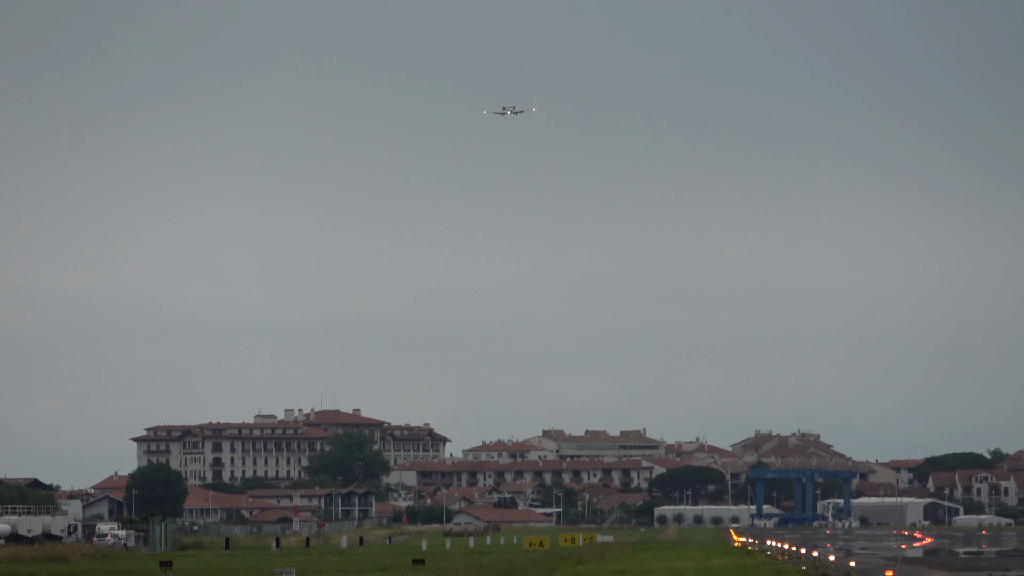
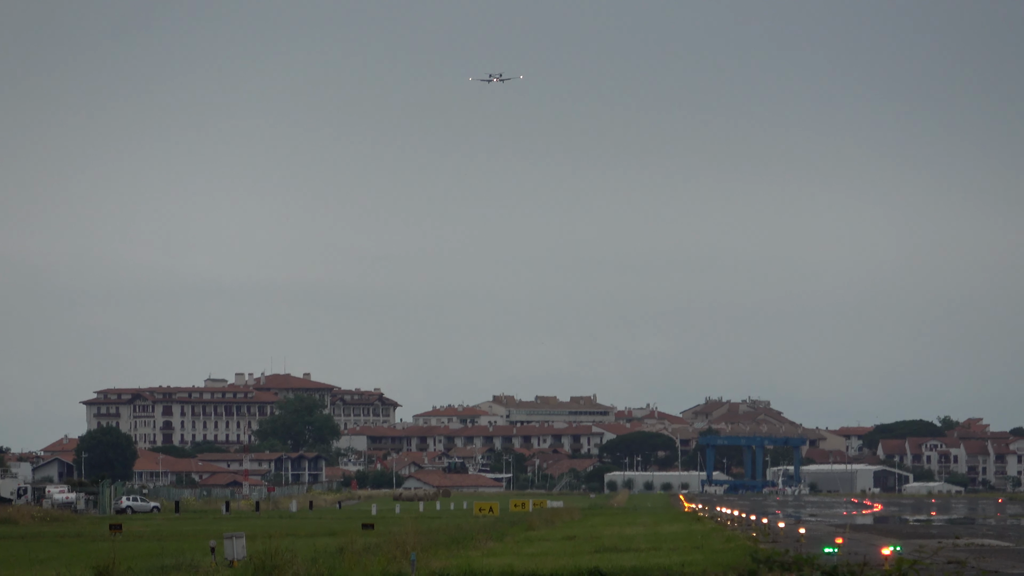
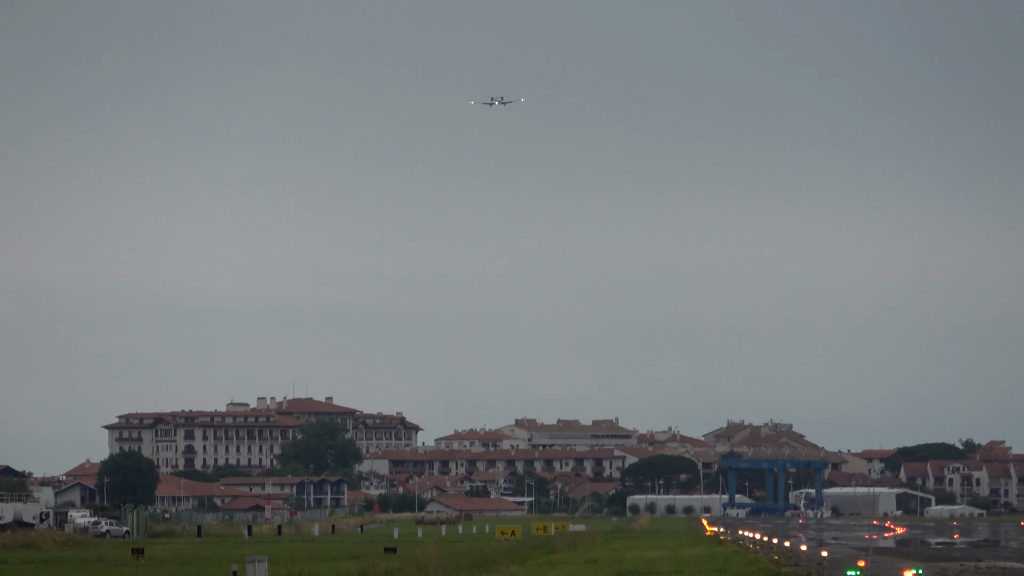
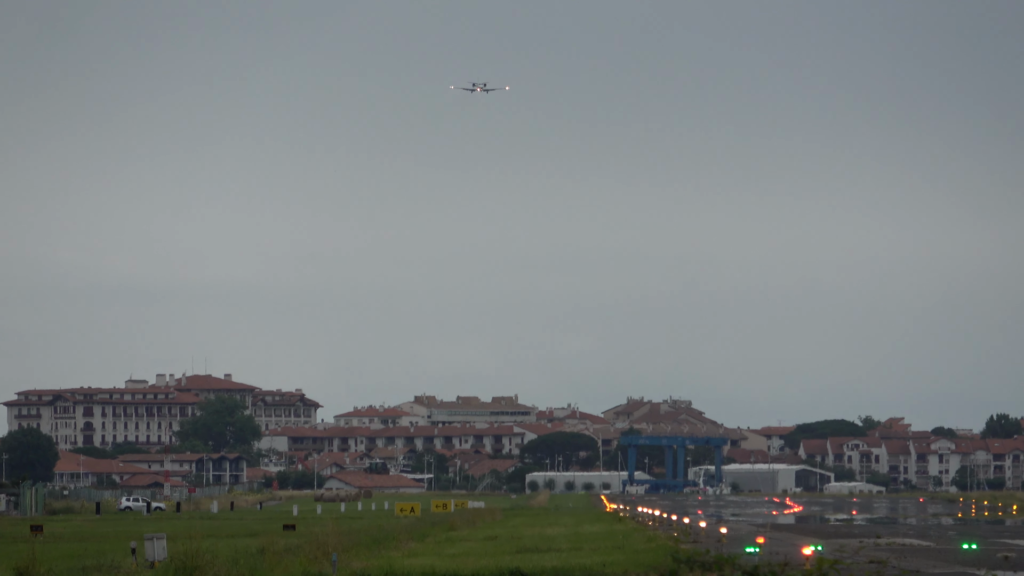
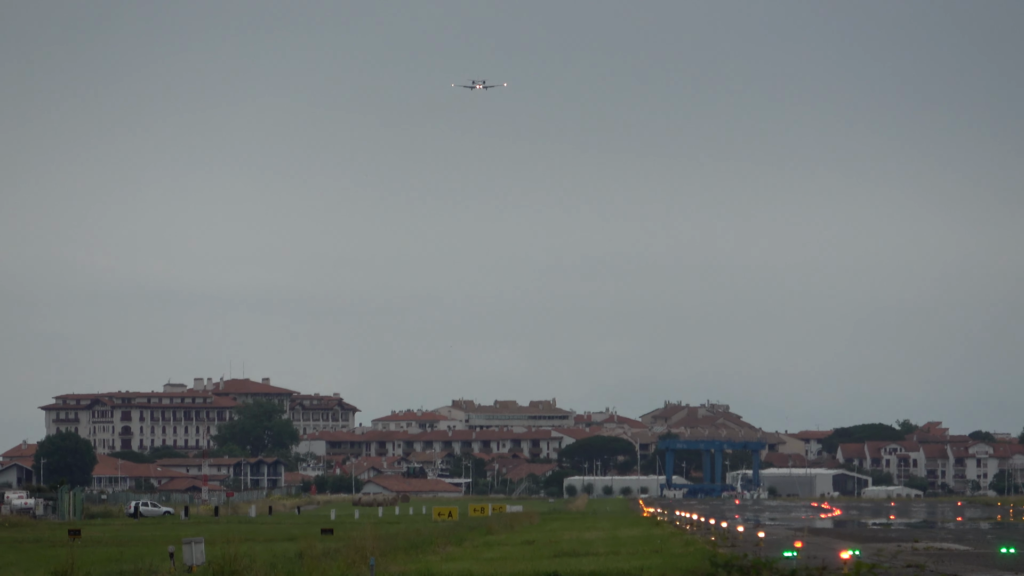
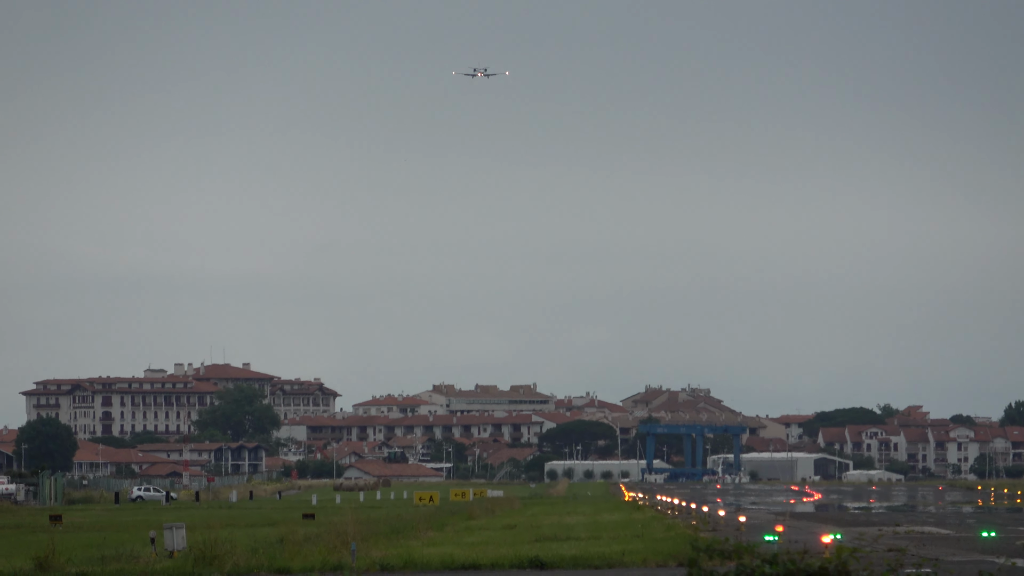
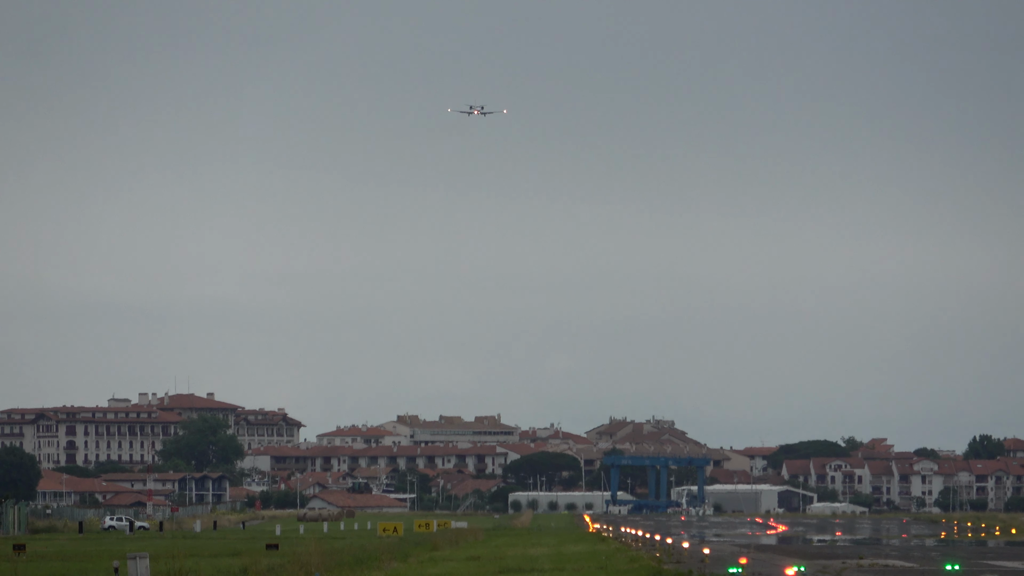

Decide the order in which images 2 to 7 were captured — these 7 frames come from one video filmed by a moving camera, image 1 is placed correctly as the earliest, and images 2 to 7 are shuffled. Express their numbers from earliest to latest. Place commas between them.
3, 2, 5, 6, 4, 7
